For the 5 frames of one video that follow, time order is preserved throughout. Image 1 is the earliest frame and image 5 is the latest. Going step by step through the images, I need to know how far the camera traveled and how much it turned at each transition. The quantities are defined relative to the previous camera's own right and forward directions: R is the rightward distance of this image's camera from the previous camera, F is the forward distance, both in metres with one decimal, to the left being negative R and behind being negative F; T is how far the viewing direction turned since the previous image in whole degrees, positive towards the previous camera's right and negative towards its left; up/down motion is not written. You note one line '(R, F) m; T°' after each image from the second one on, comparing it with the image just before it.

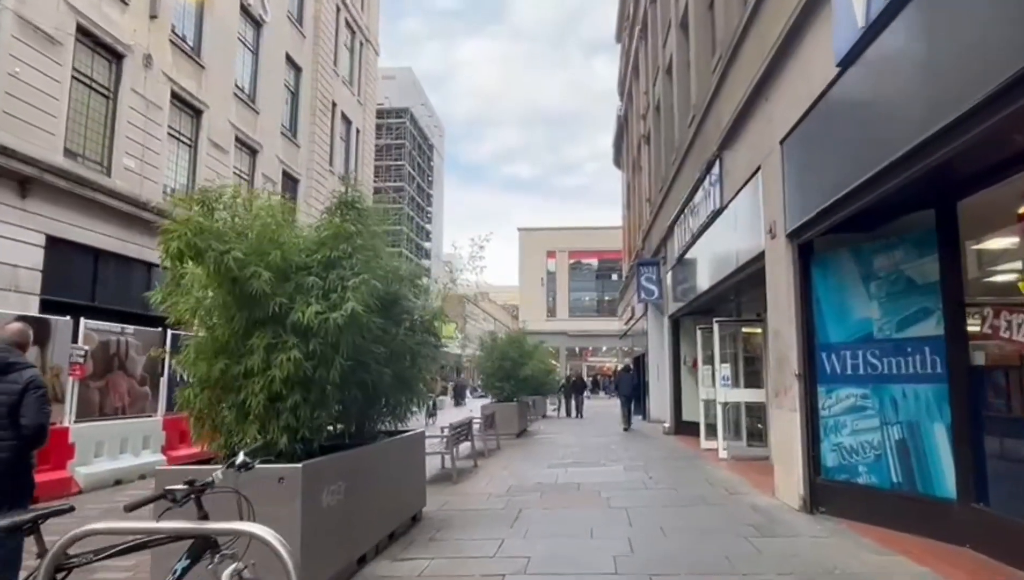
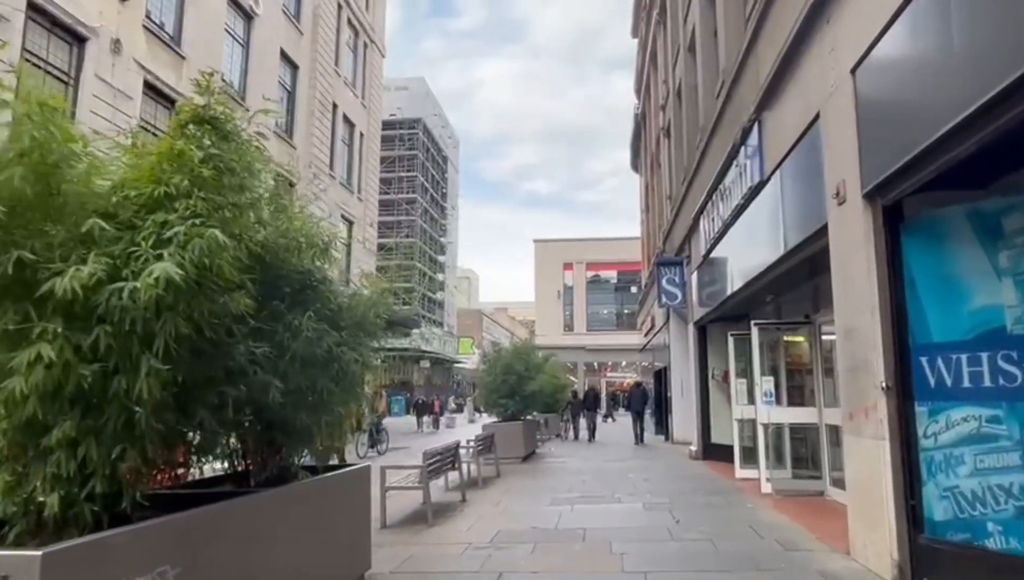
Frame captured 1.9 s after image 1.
(+0.3, +2.0) m; -2°
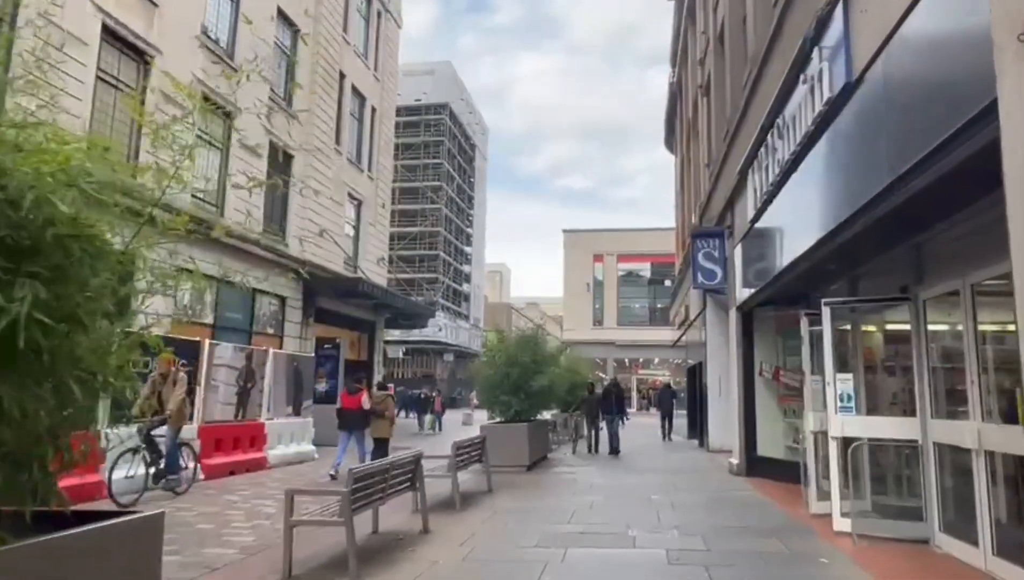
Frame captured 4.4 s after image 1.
(+0.5, +2.6) m; -3°
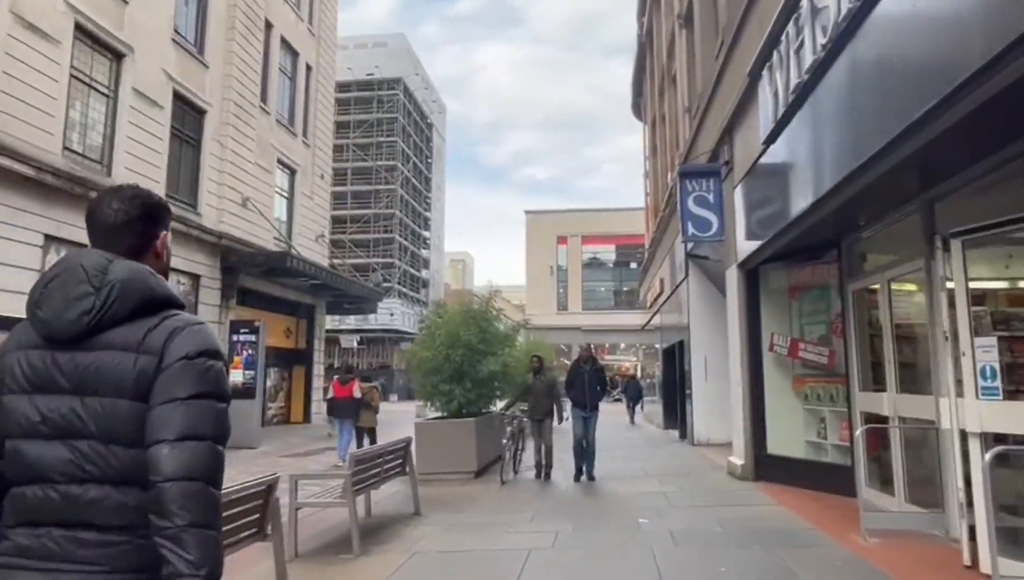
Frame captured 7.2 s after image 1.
(+0.4, +2.9) m; +3°
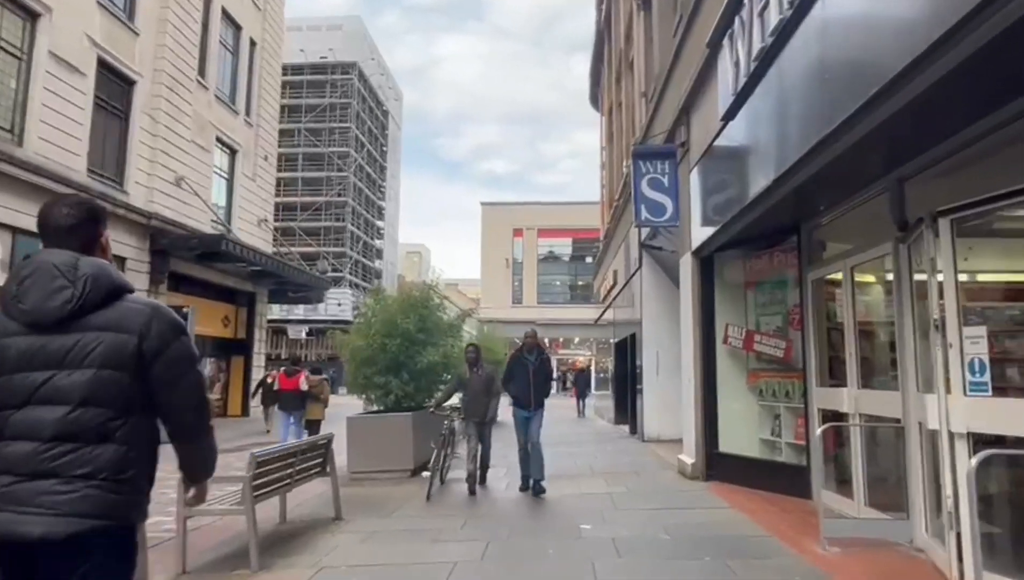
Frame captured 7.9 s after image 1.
(+0.2, +0.7) m; +3°
